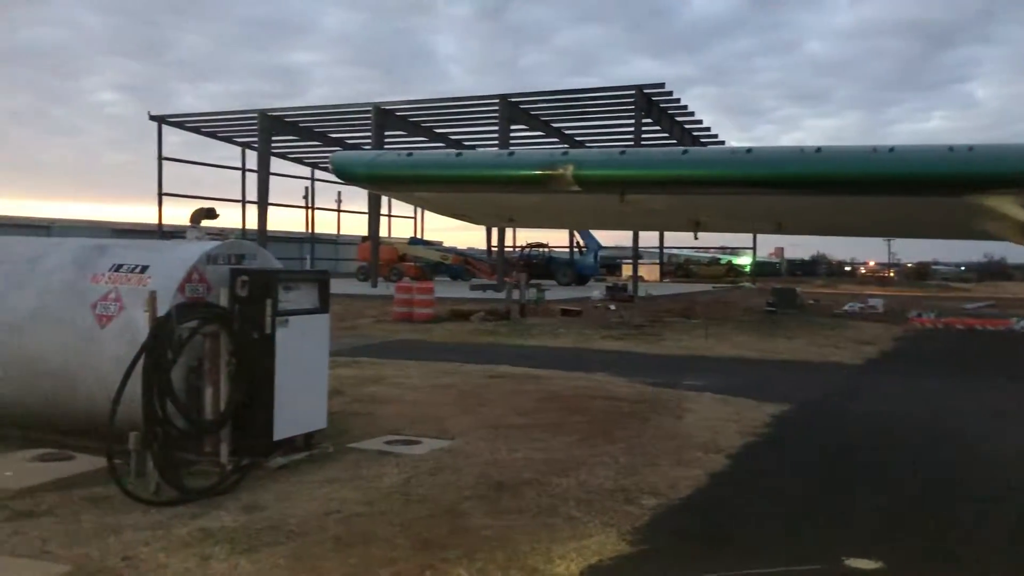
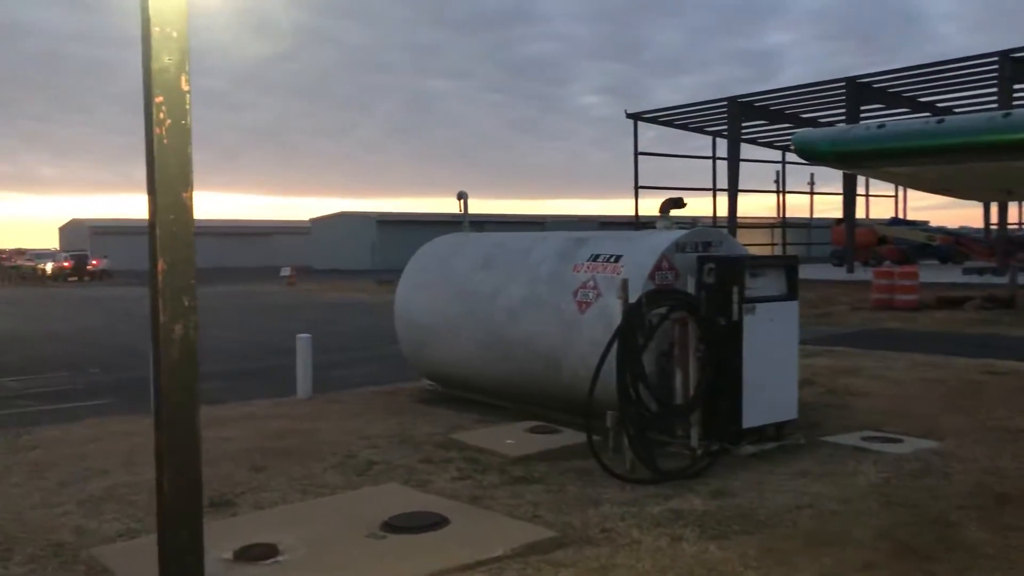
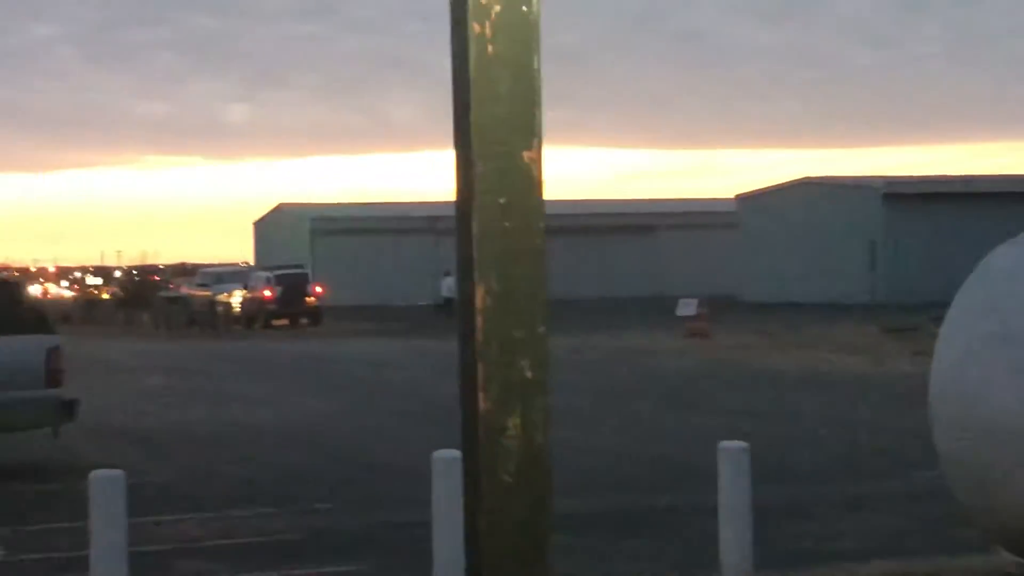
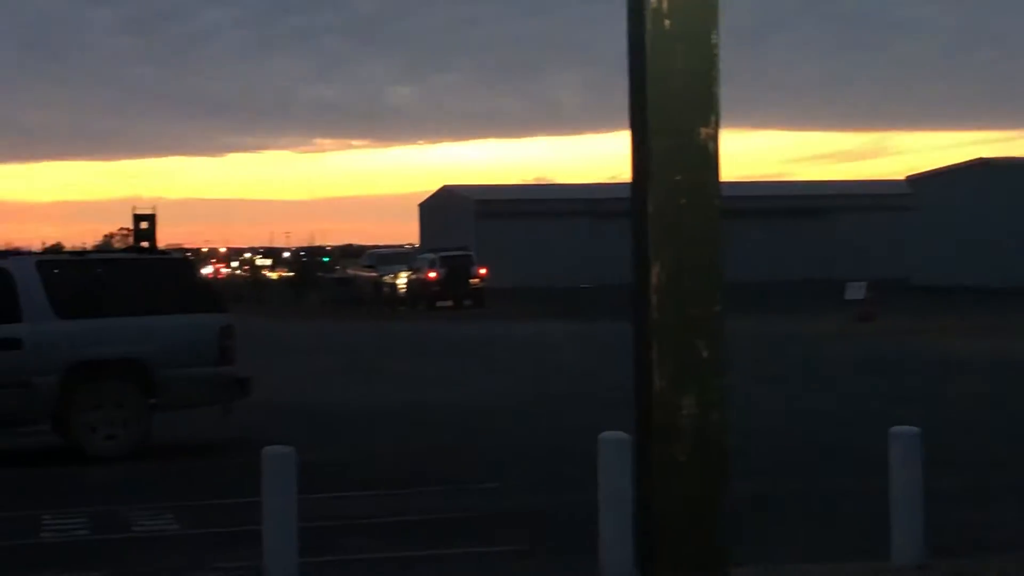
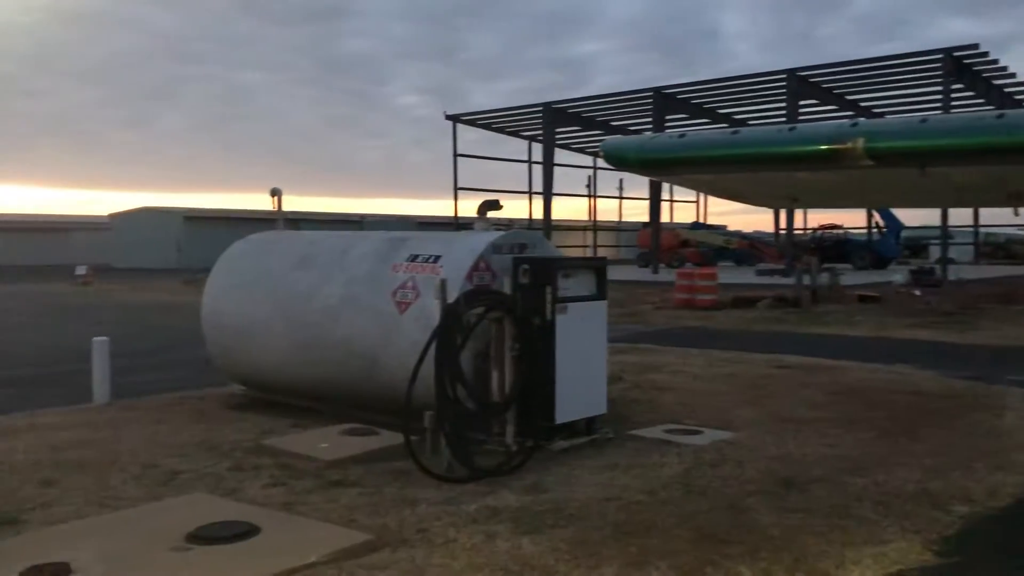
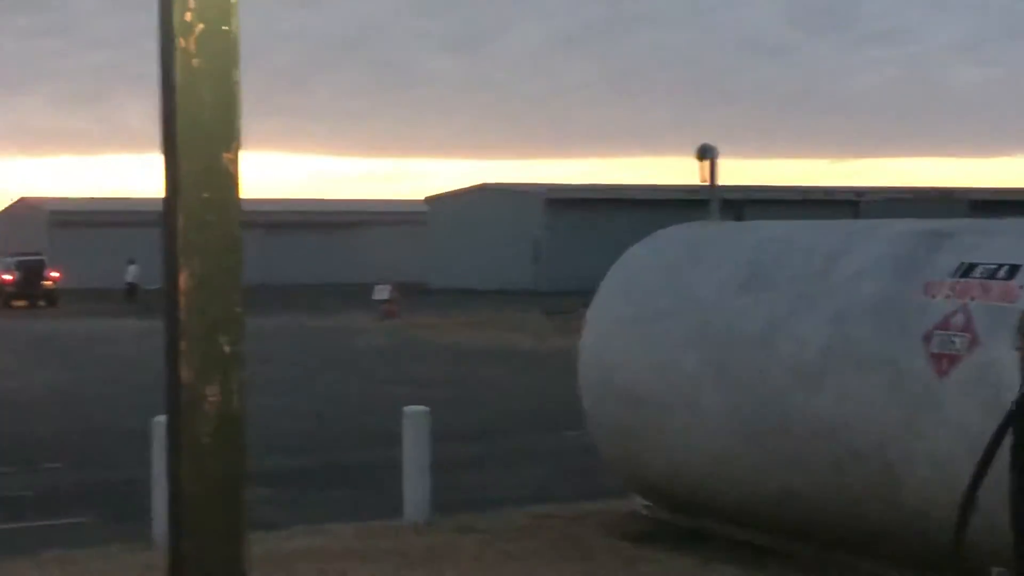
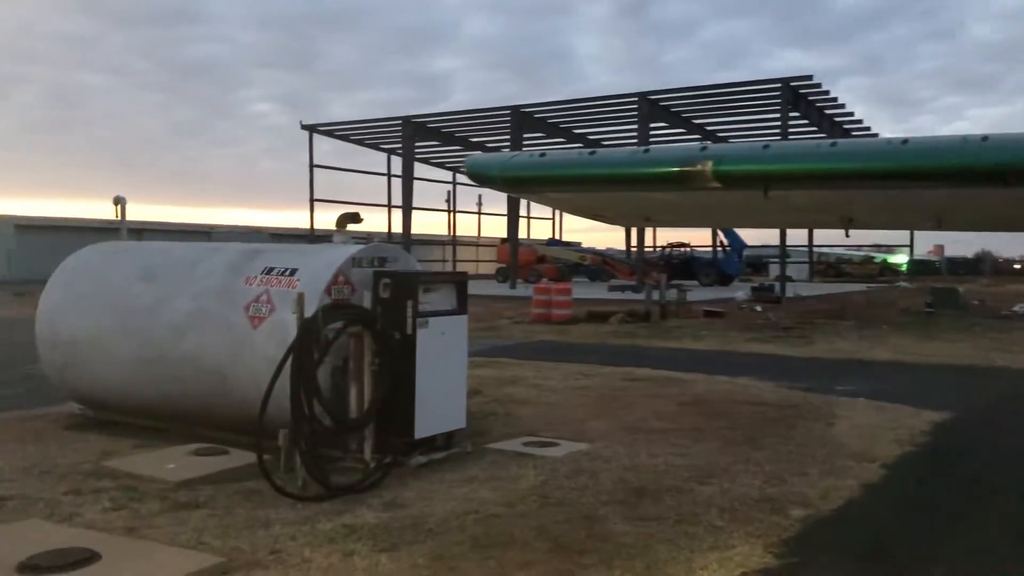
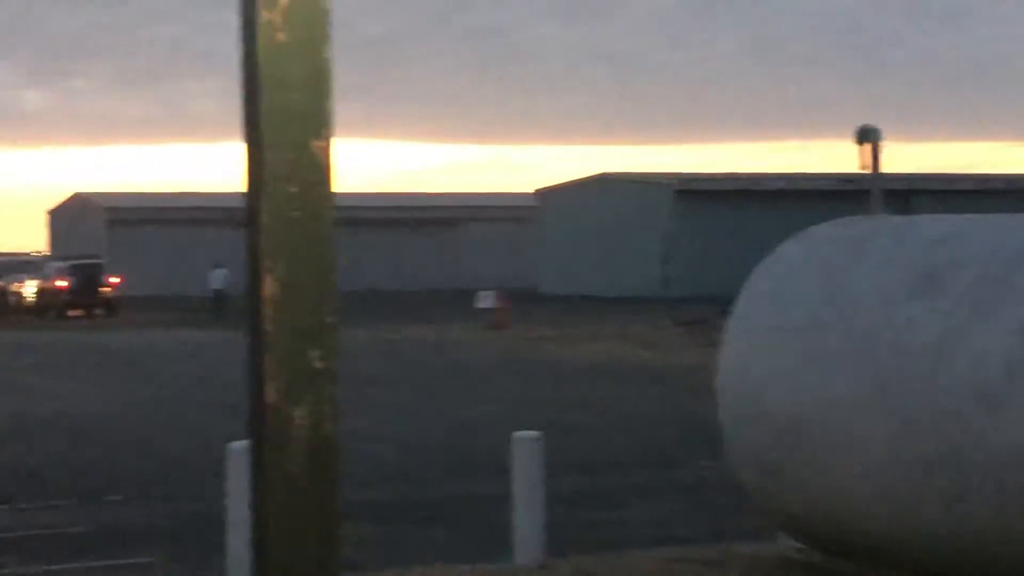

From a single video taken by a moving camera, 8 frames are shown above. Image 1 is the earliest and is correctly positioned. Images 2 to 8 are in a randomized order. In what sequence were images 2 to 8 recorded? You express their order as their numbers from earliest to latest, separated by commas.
7, 5, 2, 6, 8, 3, 4
